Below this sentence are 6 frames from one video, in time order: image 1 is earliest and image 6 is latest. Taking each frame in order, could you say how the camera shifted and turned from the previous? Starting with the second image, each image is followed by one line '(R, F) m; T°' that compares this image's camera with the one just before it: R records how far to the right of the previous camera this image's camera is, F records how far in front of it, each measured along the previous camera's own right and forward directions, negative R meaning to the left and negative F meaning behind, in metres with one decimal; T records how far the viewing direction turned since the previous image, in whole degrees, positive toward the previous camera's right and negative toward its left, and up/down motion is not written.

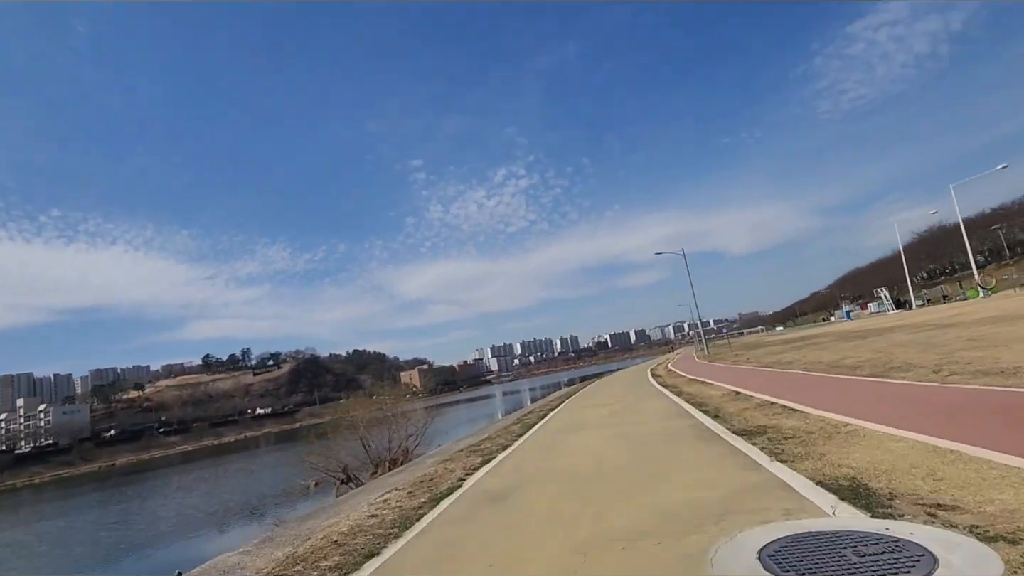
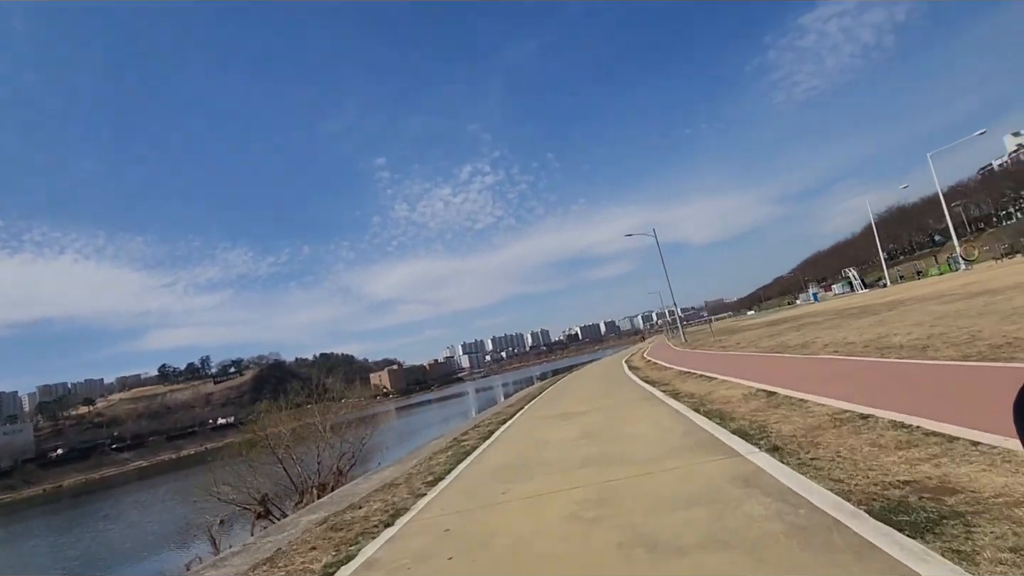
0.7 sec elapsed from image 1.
(+0.2, +1.4) m; +3°
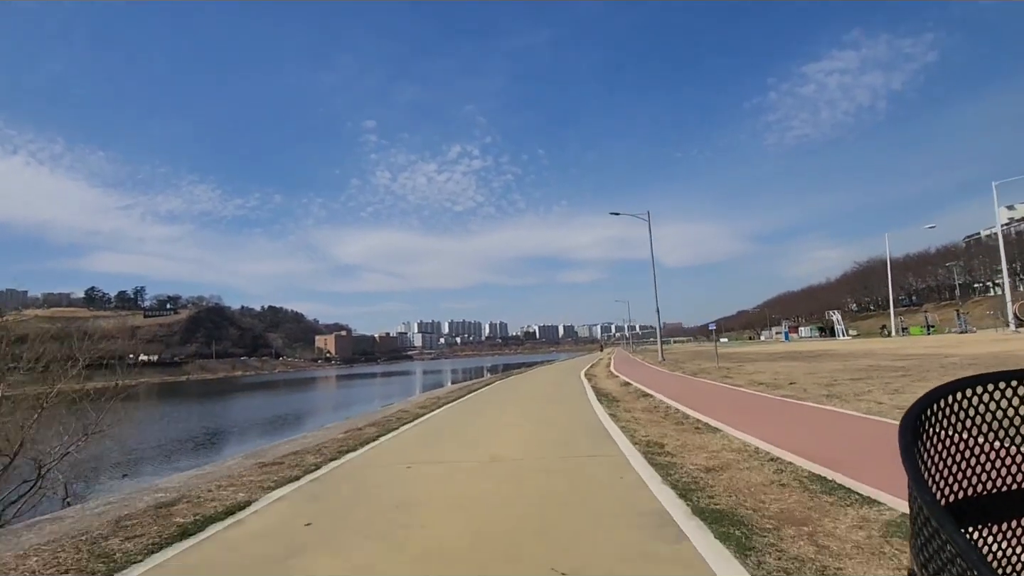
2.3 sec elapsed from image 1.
(+0.5, +3.5) m; +3°
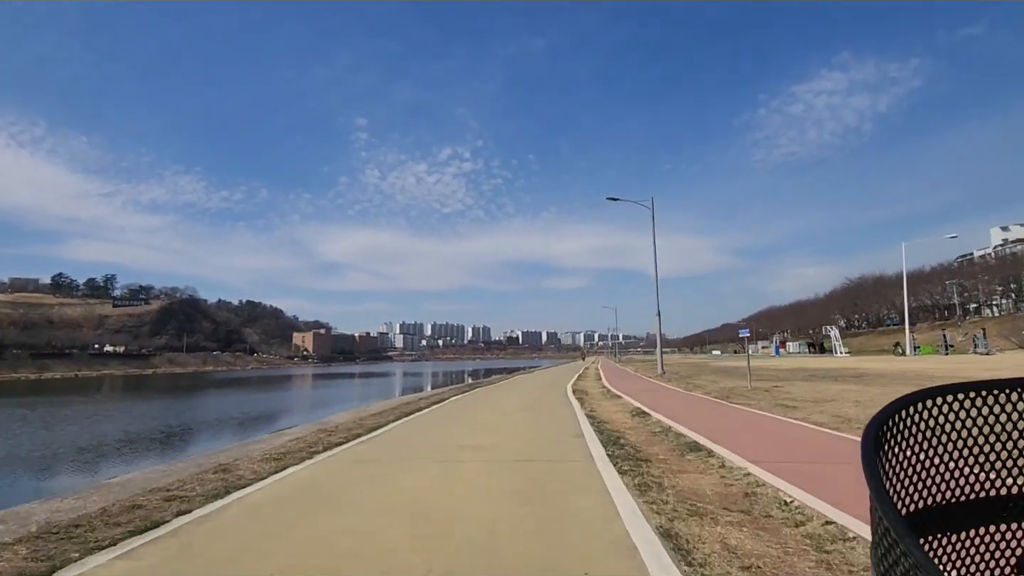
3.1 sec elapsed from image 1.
(+0.1, +1.9) m; +1°
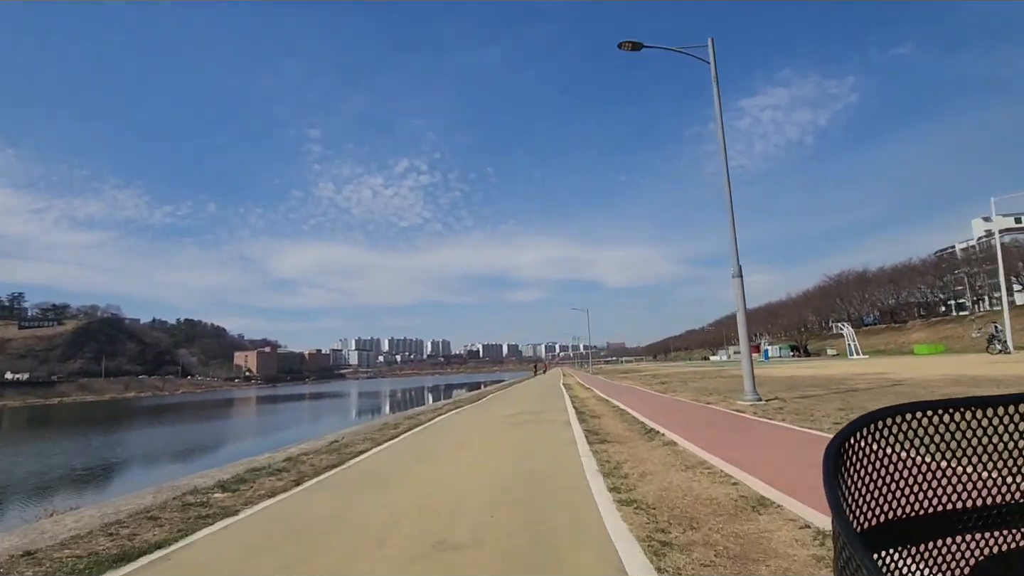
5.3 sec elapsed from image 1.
(+0.2, +5.6) m; +4°
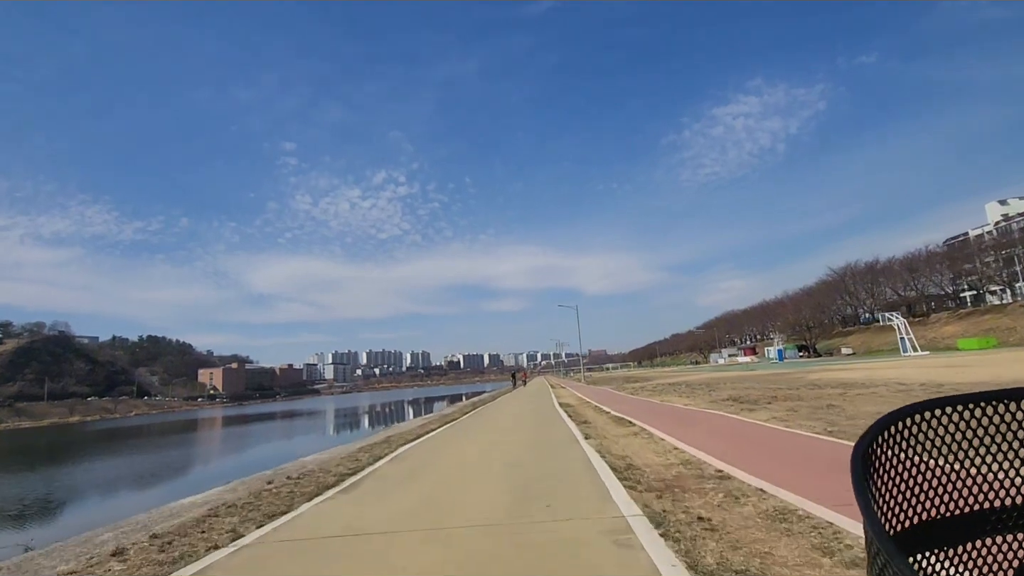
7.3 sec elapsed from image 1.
(-0.1, +4.8) m; +2°
